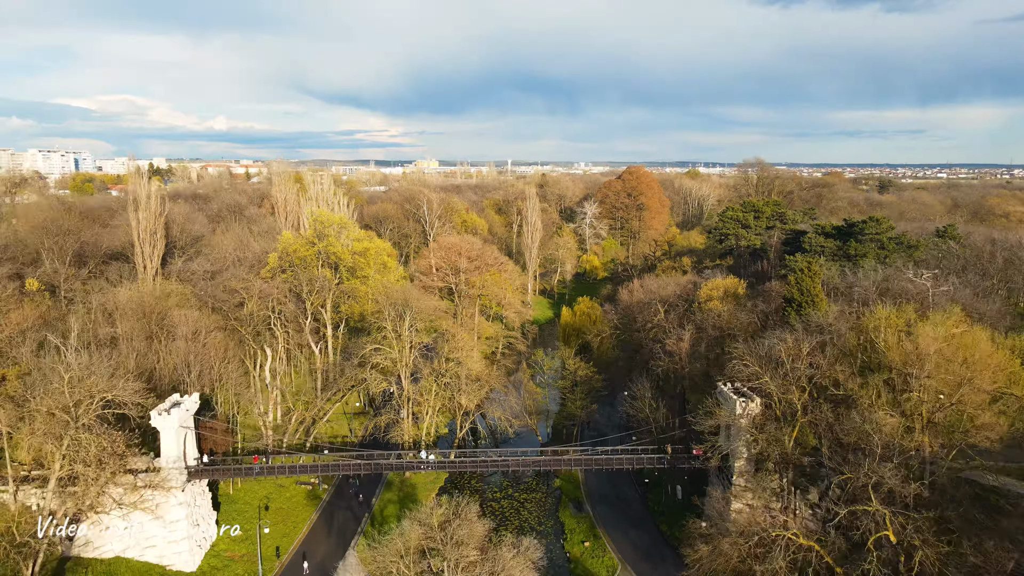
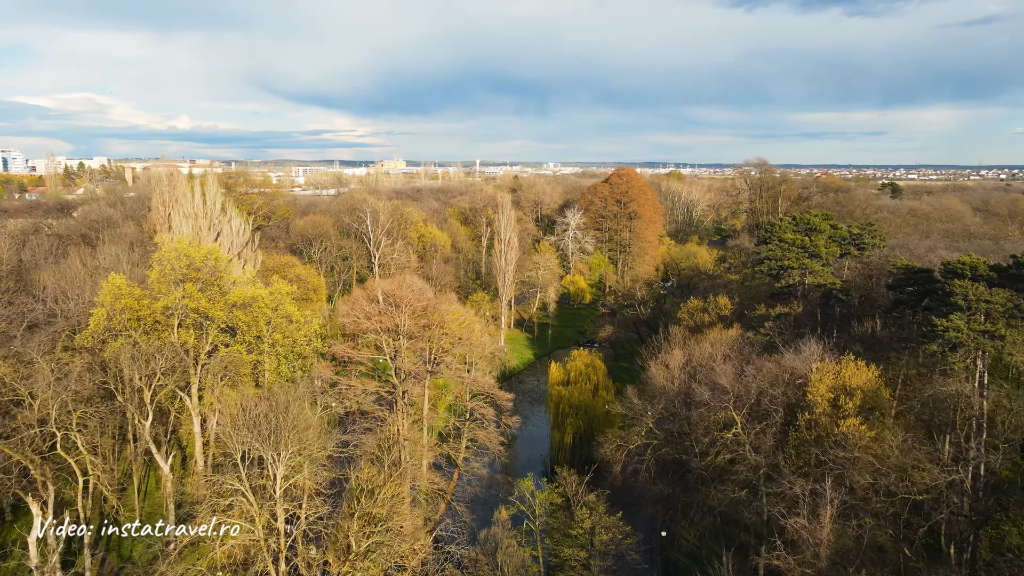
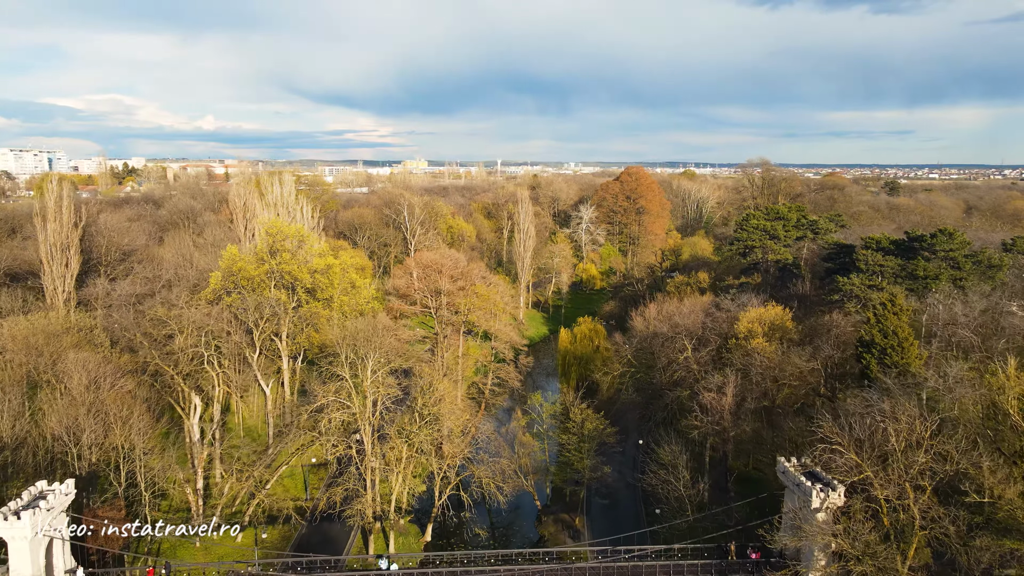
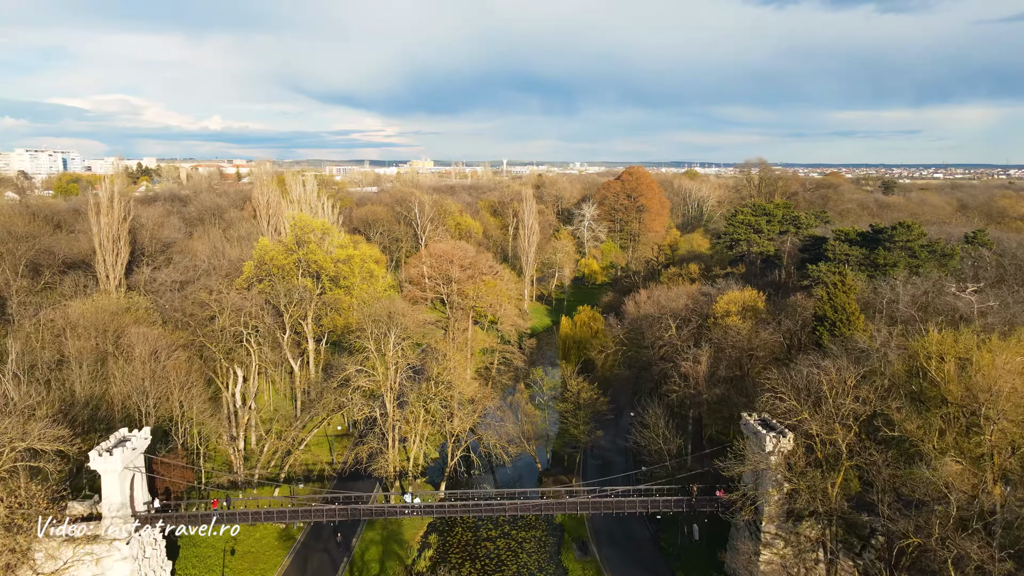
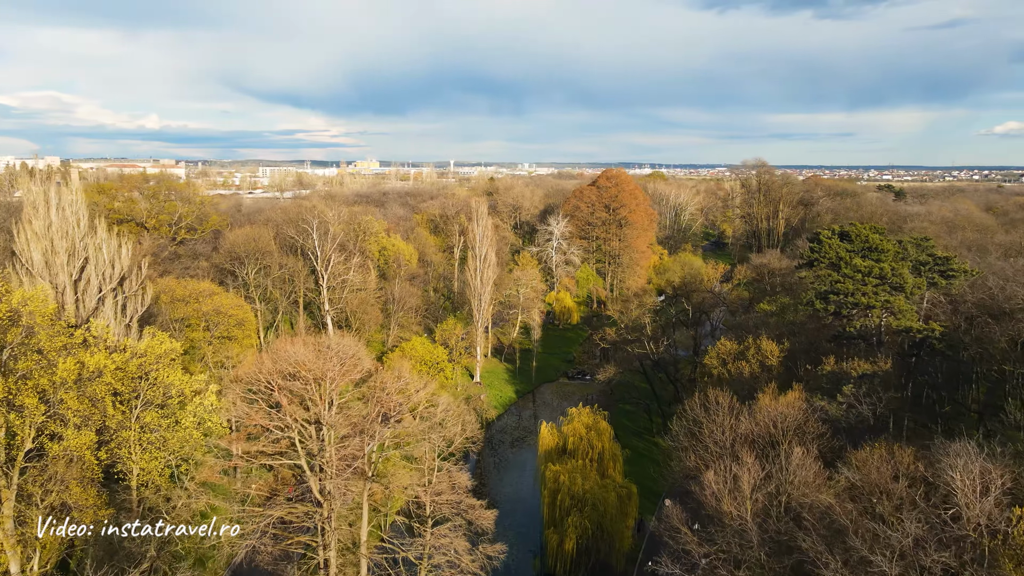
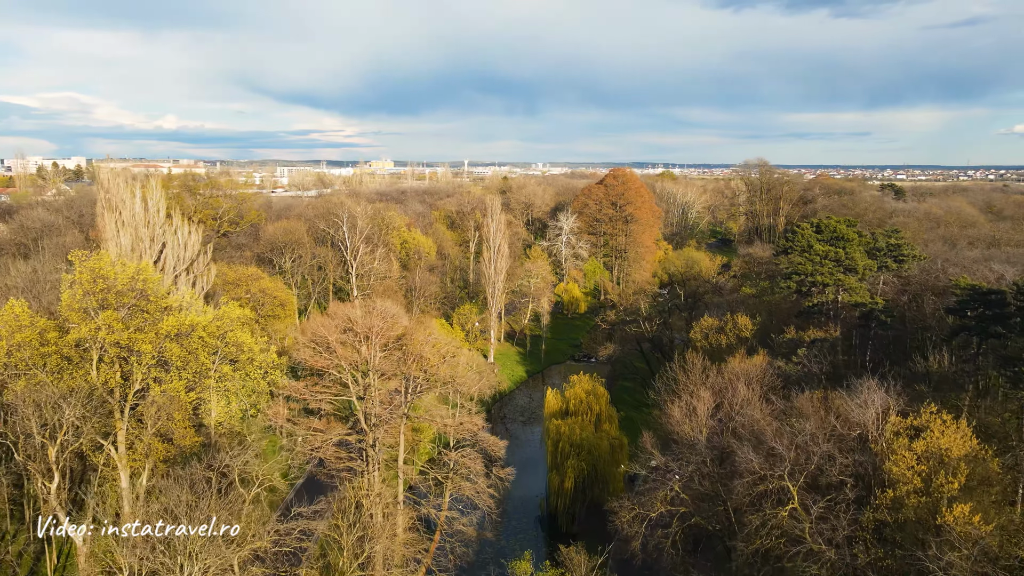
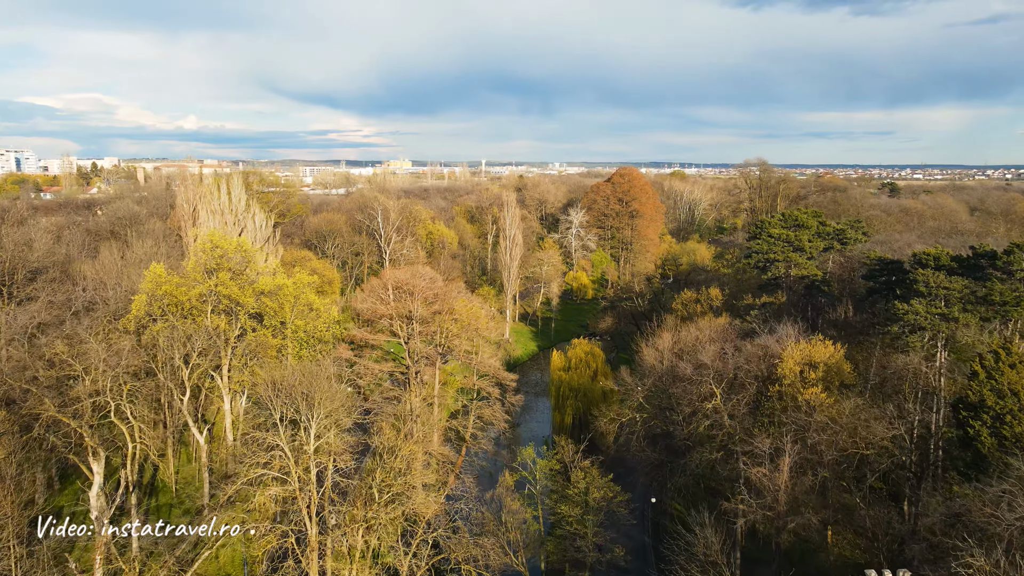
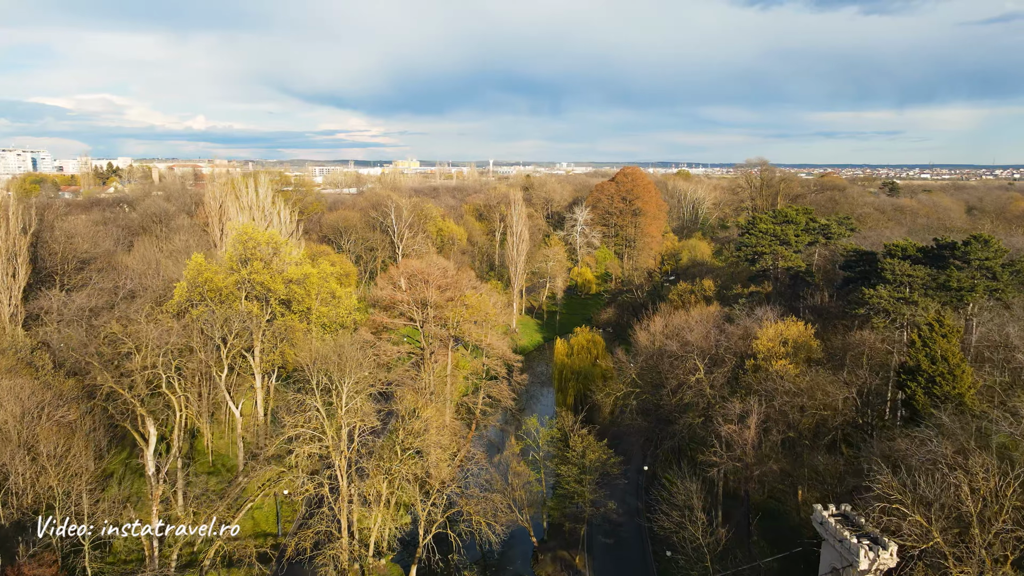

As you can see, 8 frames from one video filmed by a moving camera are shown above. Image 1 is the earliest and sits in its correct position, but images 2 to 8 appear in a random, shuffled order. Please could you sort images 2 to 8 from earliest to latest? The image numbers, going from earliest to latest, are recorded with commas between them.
4, 3, 8, 7, 2, 6, 5
